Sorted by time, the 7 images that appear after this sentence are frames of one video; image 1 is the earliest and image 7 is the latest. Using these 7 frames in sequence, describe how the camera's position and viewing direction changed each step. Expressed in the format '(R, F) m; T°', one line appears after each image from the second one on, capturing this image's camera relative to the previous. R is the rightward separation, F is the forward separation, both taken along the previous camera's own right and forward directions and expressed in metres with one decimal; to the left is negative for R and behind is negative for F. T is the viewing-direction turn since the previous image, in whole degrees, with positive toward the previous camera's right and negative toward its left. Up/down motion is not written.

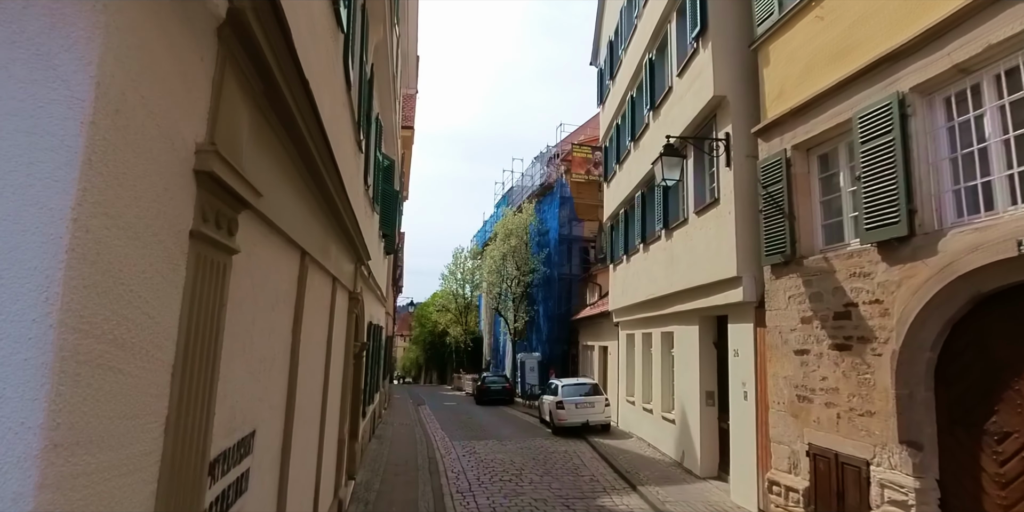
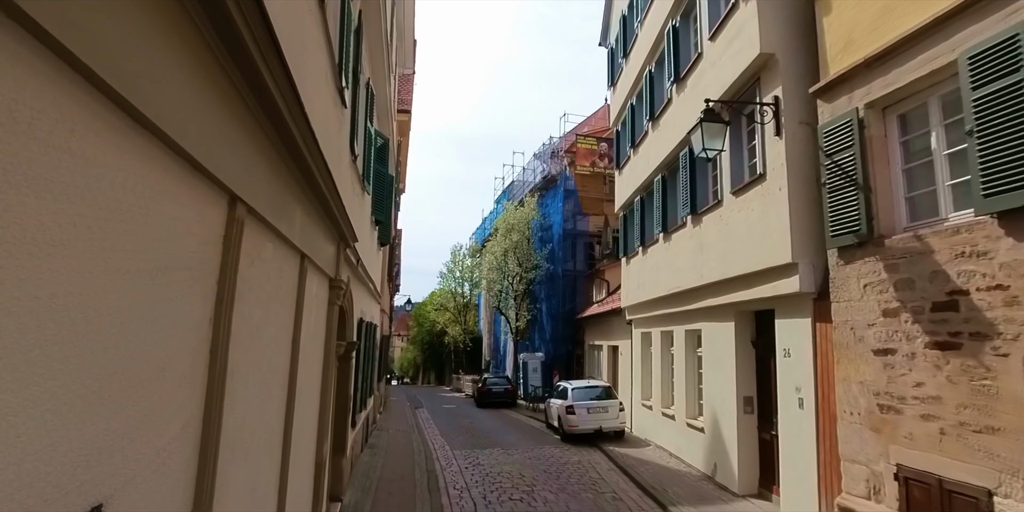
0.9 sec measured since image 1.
(-0.3, +1.3) m; 0°
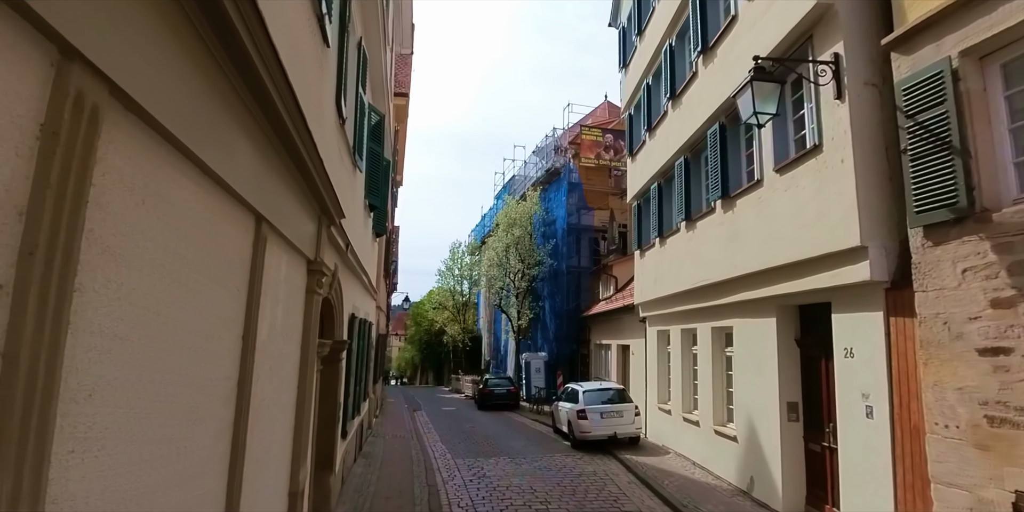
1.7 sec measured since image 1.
(-0.3, +1.1) m; 0°
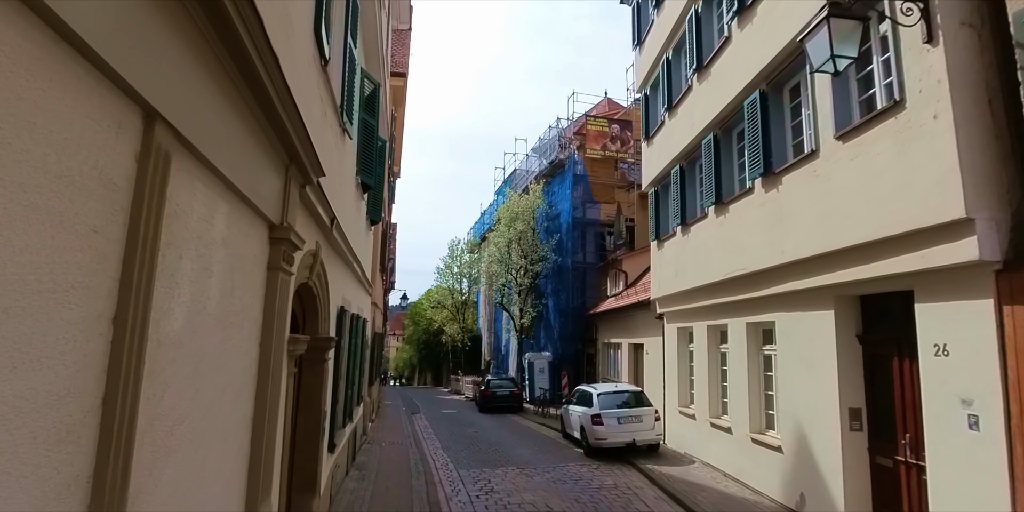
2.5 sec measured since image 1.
(-0.3, +1.2) m; 0°
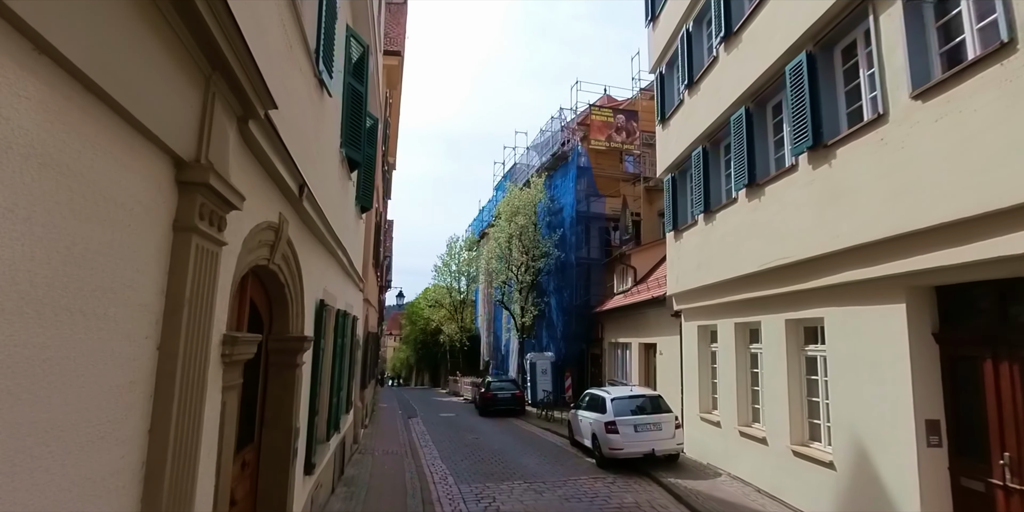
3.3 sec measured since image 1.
(-0.2, +1.1) m; 0°
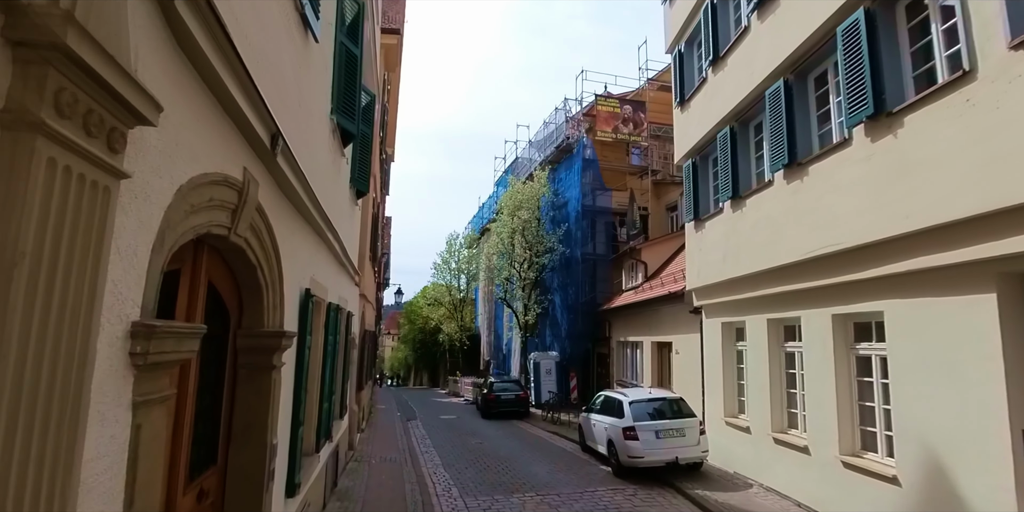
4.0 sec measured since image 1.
(-0.3, +0.9) m; 0°
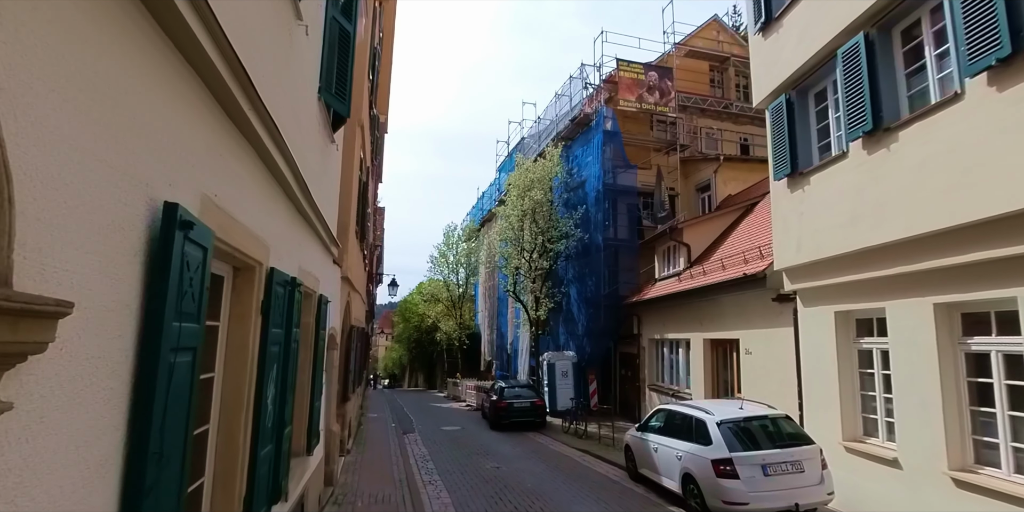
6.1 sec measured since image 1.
(-0.8, +3.0) m; +1°
